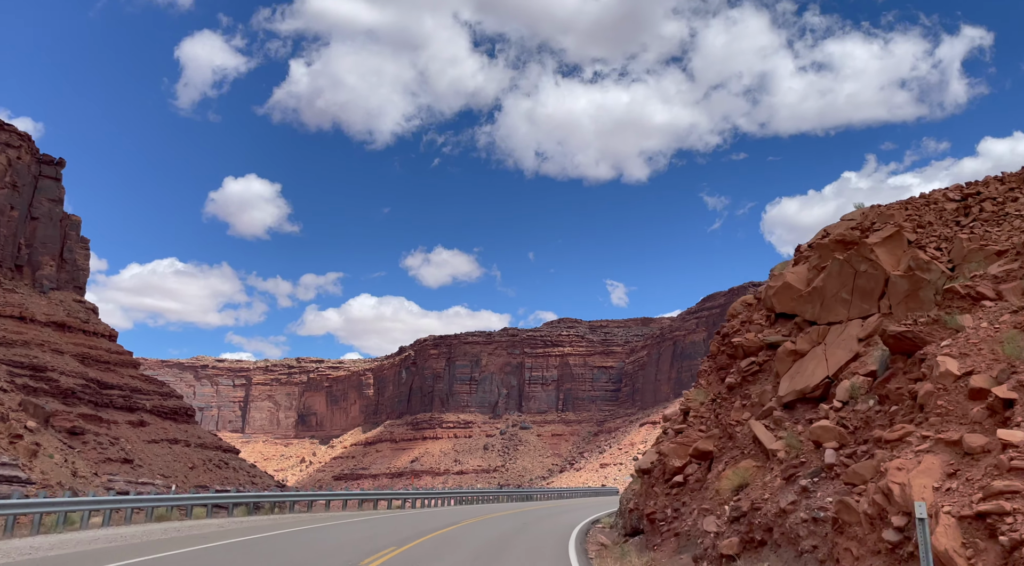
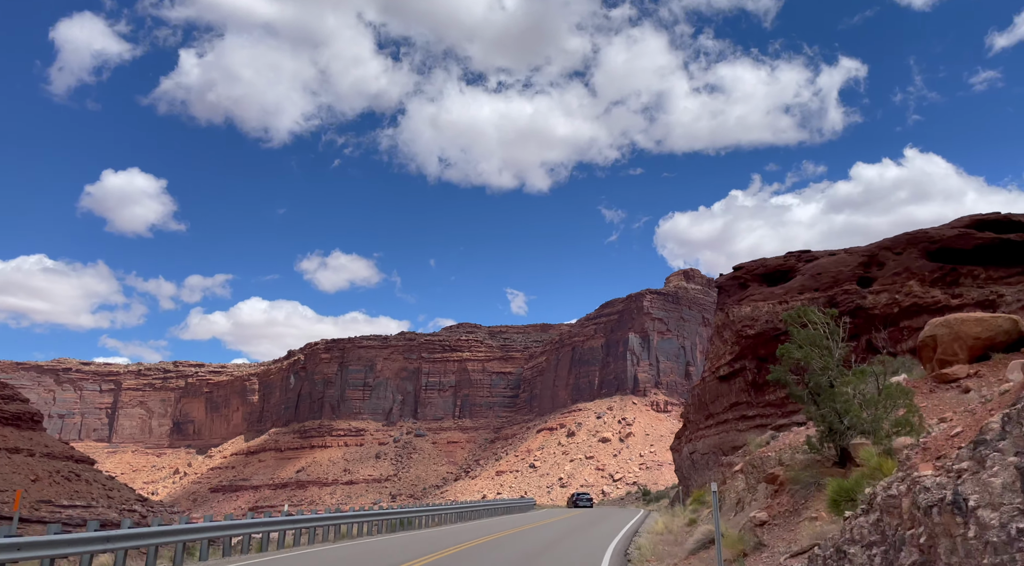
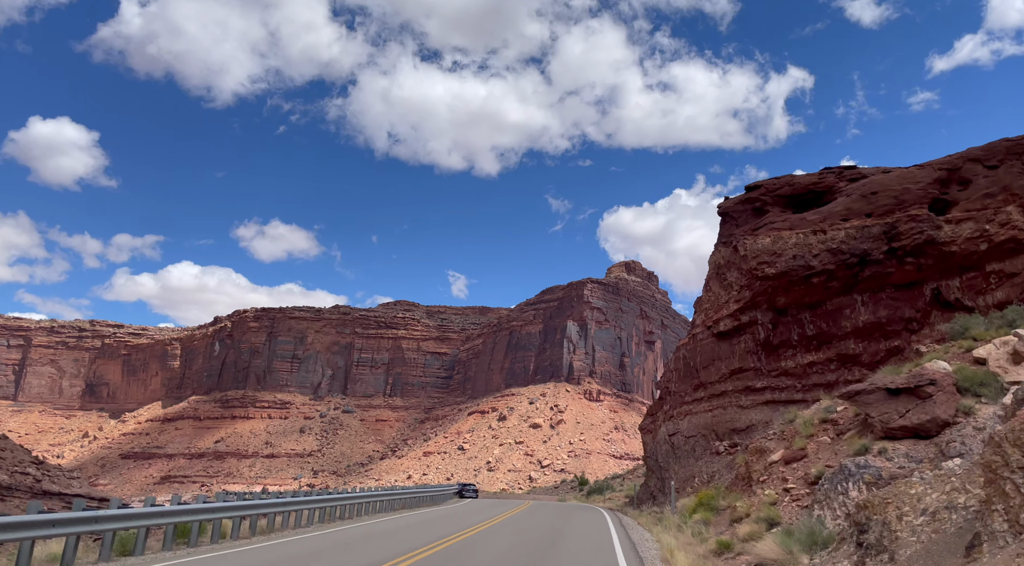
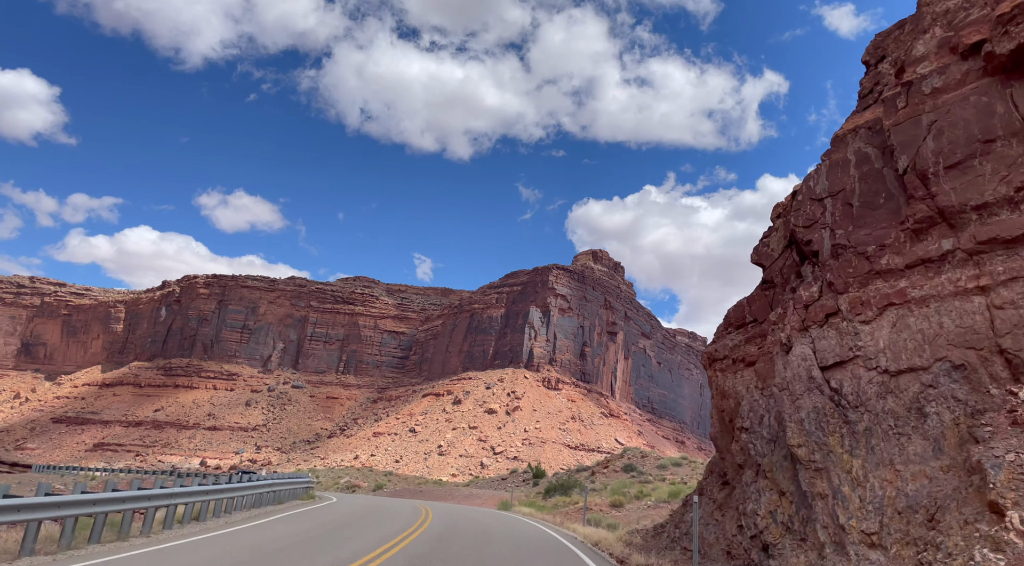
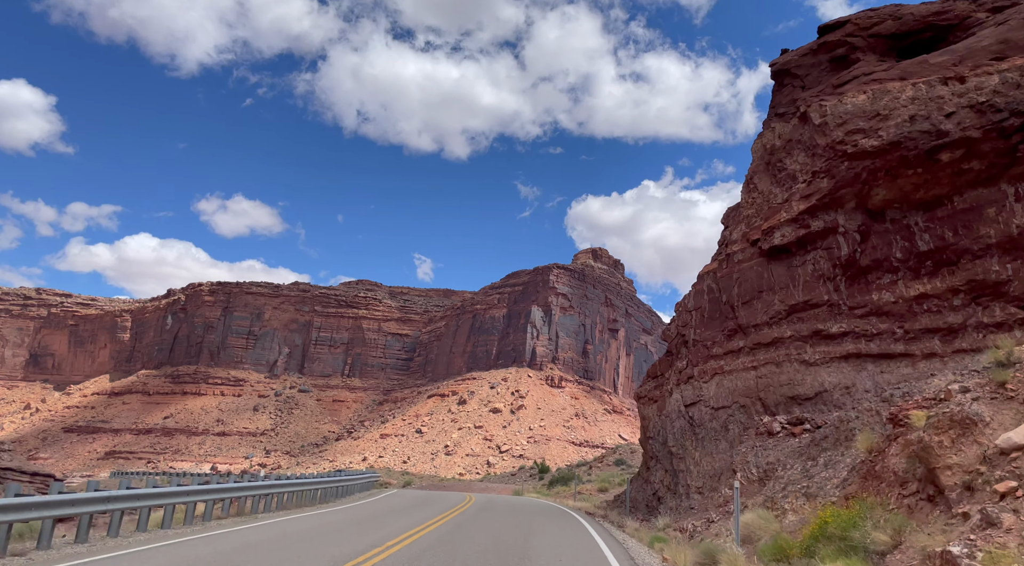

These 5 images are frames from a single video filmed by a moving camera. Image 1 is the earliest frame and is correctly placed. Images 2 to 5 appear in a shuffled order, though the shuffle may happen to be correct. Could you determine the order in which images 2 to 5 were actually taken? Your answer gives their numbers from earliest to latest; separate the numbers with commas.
2, 3, 5, 4
